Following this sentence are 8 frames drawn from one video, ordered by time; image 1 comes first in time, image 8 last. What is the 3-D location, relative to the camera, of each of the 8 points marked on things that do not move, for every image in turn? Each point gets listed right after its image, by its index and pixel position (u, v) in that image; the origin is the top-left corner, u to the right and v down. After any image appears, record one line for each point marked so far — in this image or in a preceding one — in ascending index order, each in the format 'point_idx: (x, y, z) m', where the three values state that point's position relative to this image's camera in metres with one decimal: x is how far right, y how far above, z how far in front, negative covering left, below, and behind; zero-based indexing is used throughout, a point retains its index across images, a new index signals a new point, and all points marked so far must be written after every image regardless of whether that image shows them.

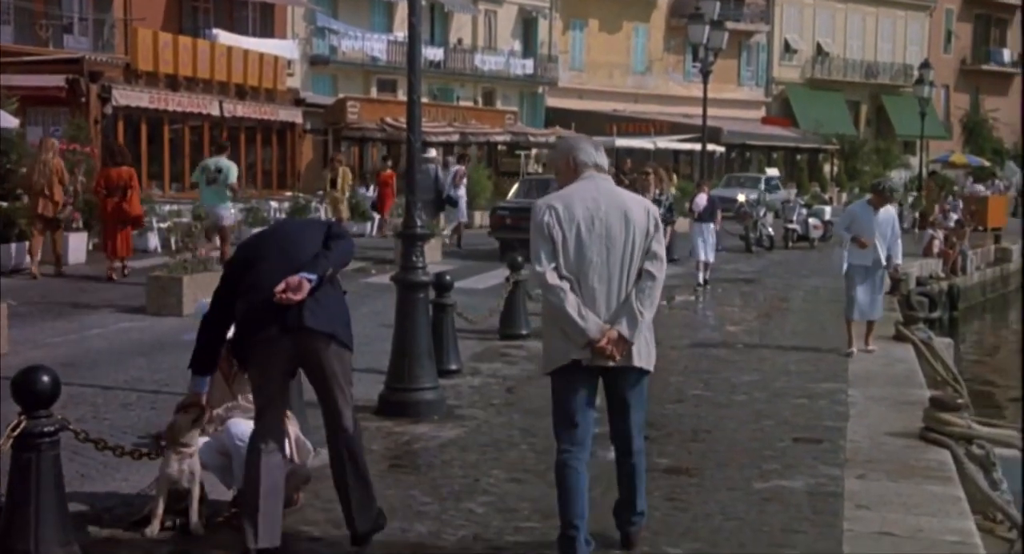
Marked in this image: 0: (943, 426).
0: (+5.5, -1.9, +10.0) m
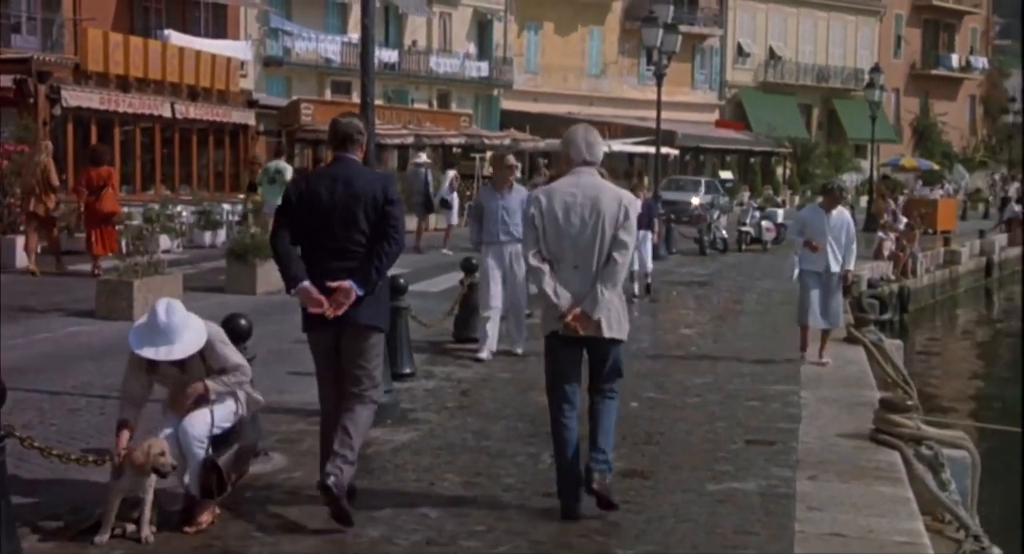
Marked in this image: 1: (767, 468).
0: (+5.0, -2.0, +10.1) m
1: (+3.2, -2.4, +9.6) m
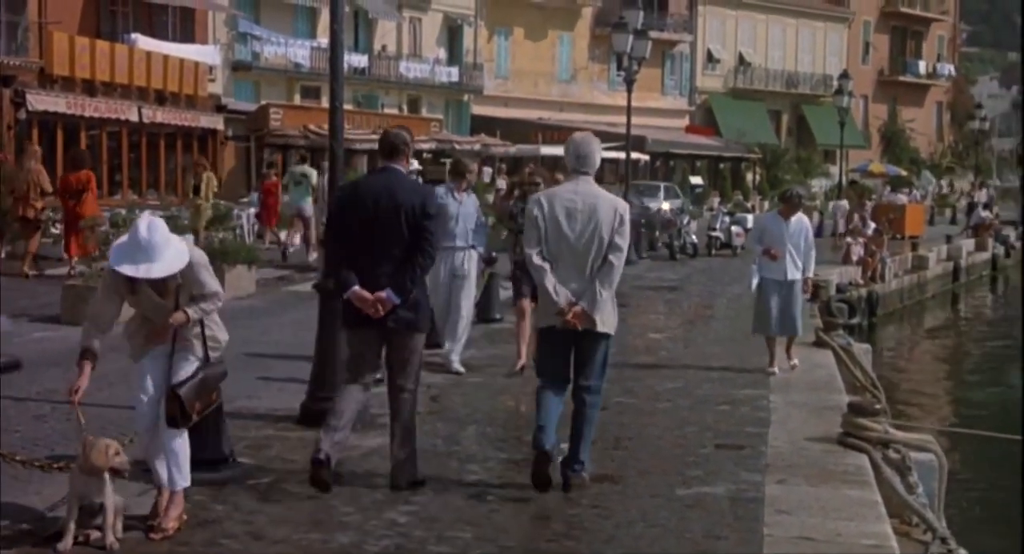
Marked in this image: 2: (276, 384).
0: (+4.6, -2.0, +10.1) m
1: (+2.8, -2.5, +9.6) m
2: (-3.8, -1.7, +11.9) m
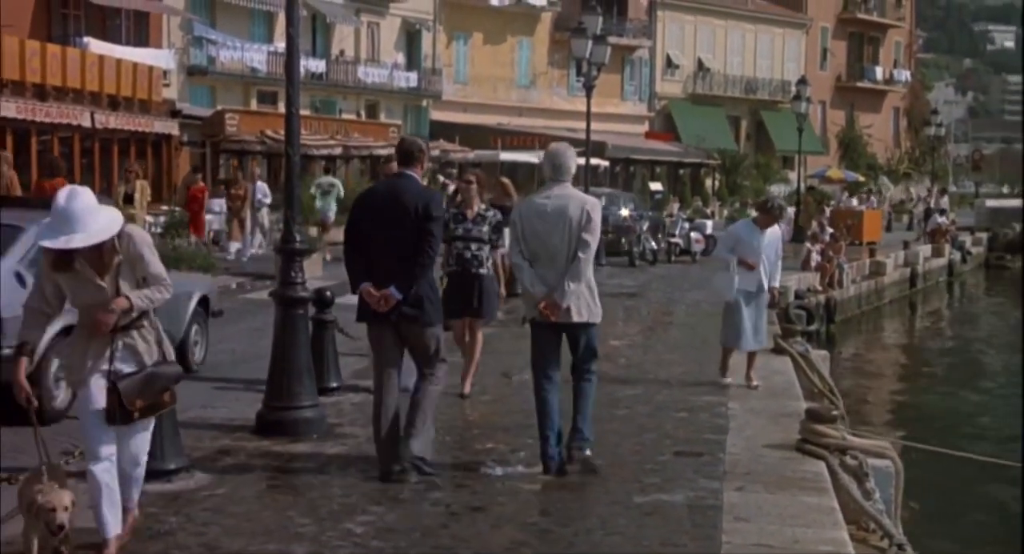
0: (+4.0, -2.1, +10.1) m
1: (+2.3, -2.5, +9.6) m
2: (-4.3, -1.8, +11.8) m
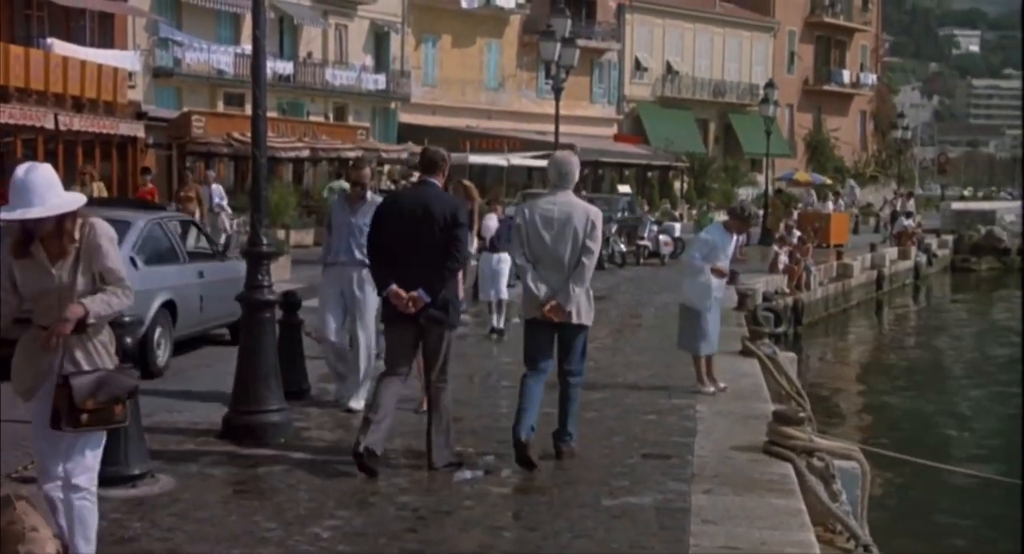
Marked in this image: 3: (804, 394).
0: (+3.6, -2.1, +10.2) m
1: (+1.9, -2.6, +9.6) m
2: (-4.8, -1.8, +11.7) m
3: (+4.7, -1.9, +12.4) m
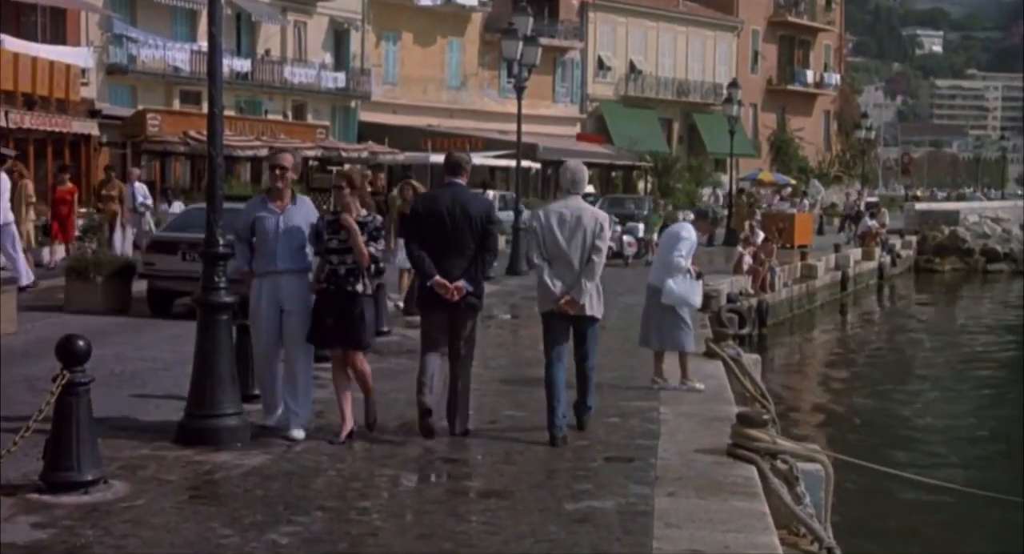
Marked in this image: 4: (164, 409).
0: (+3.1, -2.2, +10.1) m
1: (+1.4, -2.6, +9.5) m
2: (-5.3, -1.8, +11.5) m
3: (+4.2, -1.9, +12.4) m
4: (-5.0, -1.9, +11.2) m
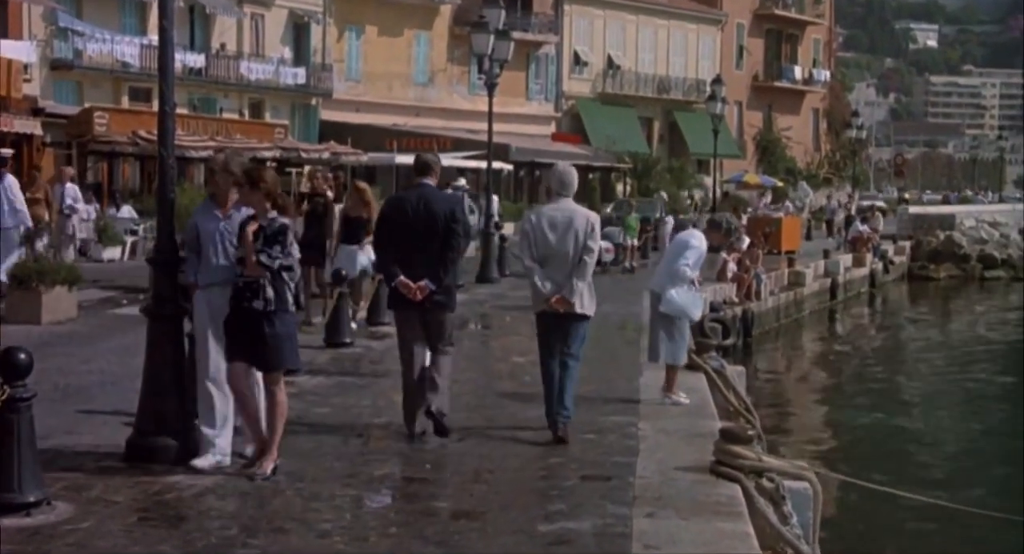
0: (+2.8, -2.2, +9.6) m
1: (+1.0, -2.7, +9.0) m
2: (-5.6, -1.9, +10.9) m
3: (+3.8, -2.0, +11.8) m
4: (-5.4, -2.0, +10.7) m
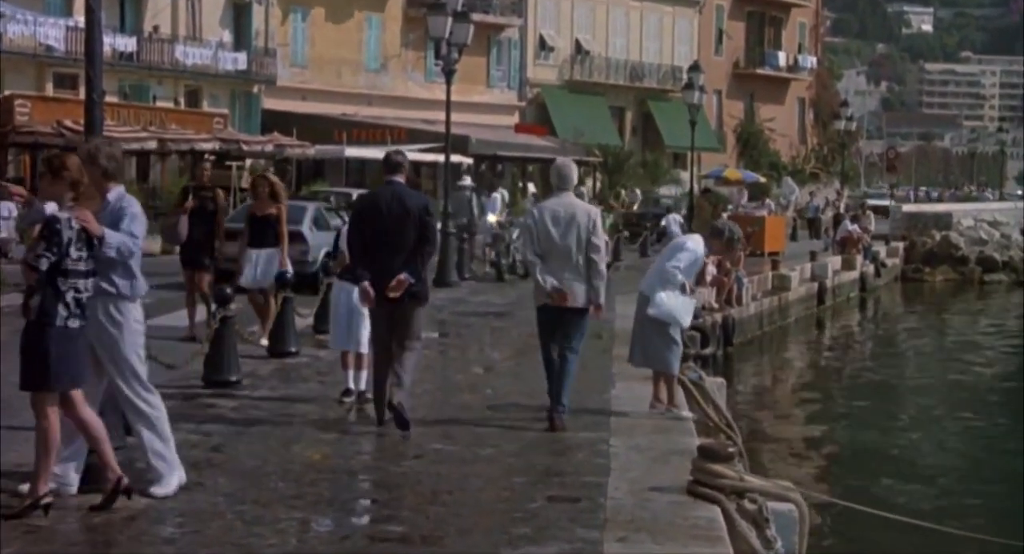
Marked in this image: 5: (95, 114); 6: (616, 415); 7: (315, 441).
0: (+2.3, -2.3, +8.8) m
1: (+0.6, -2.7, +8.2) m
2: (-6.1, -2.0, +10.1) m
3: (+3.4, -2.0, +11.1) m
4: (-5.9, -2.1, +9.9) m
5: (-4.5, +1.8, +8.3) m
6: (+1.6, -2.0, +11.4) m
7: (-2.4, -2.1, +10.5) m
